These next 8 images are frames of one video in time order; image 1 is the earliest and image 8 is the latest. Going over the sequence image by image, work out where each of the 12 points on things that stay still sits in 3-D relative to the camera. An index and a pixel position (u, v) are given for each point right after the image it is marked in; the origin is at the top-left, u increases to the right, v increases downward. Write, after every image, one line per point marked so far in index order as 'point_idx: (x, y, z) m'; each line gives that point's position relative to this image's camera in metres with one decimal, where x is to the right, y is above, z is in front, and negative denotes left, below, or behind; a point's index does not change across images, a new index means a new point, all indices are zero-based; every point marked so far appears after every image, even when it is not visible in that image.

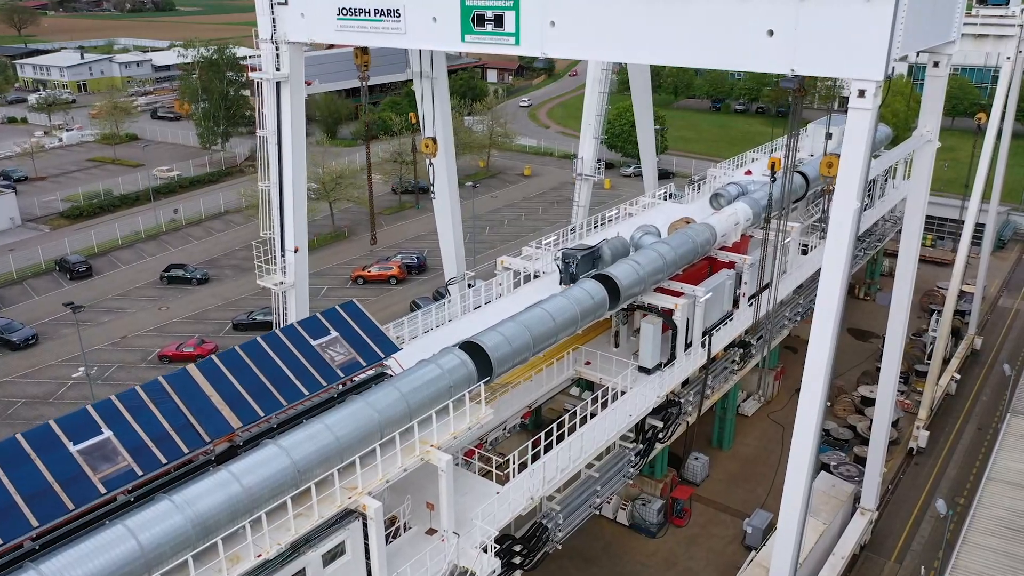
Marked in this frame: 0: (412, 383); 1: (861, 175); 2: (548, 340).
0: (-2.0, -1.9, +16.2) m
1: (+6.4, +2.1, +14.8) m
2: (+0.8, -1.3, +19.3) m
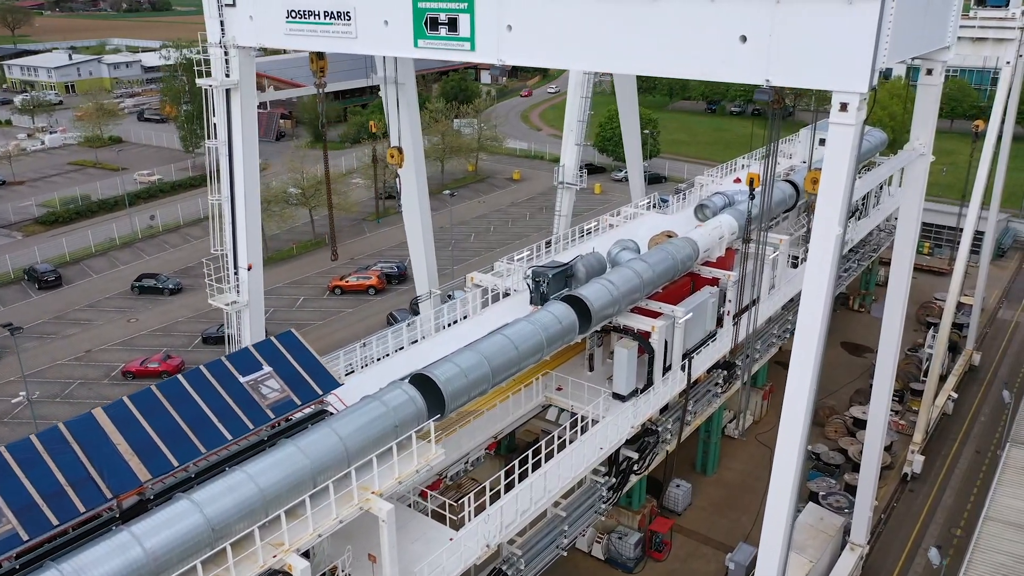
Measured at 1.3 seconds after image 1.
0: (-2.9, -2.5, +14.8) m
1: (+5.5, +1.6, +13.3) m
2: (-0.1, -1.8, +17.9) m
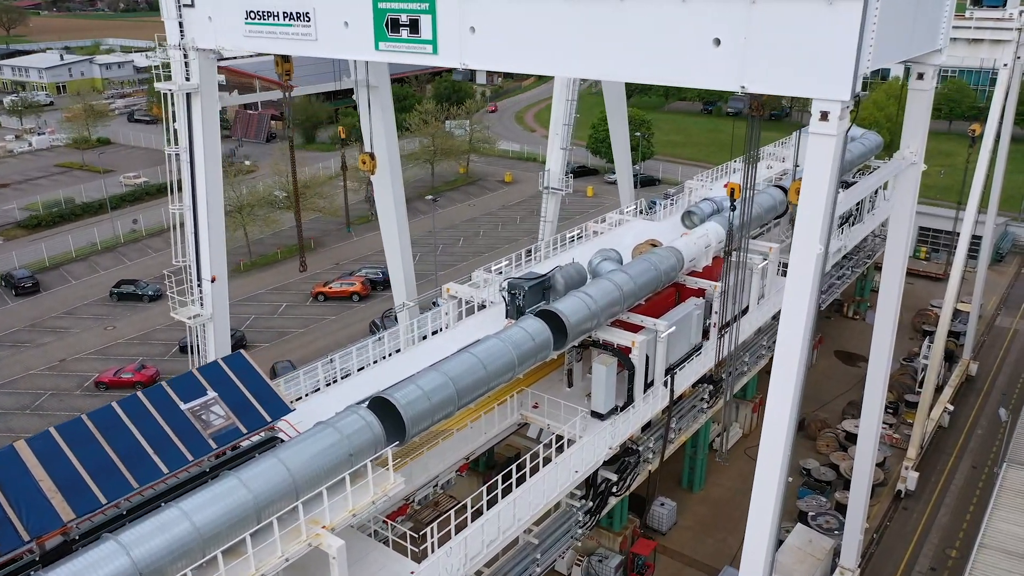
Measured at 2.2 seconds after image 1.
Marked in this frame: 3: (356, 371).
0: (-3.6, -2.8, +13.8) m
1: (+4.8, +1.2, +12.4) m
2: (-0.7, -2.2, +16.9) m
3: (-3.6, -1.9, +19.2) m
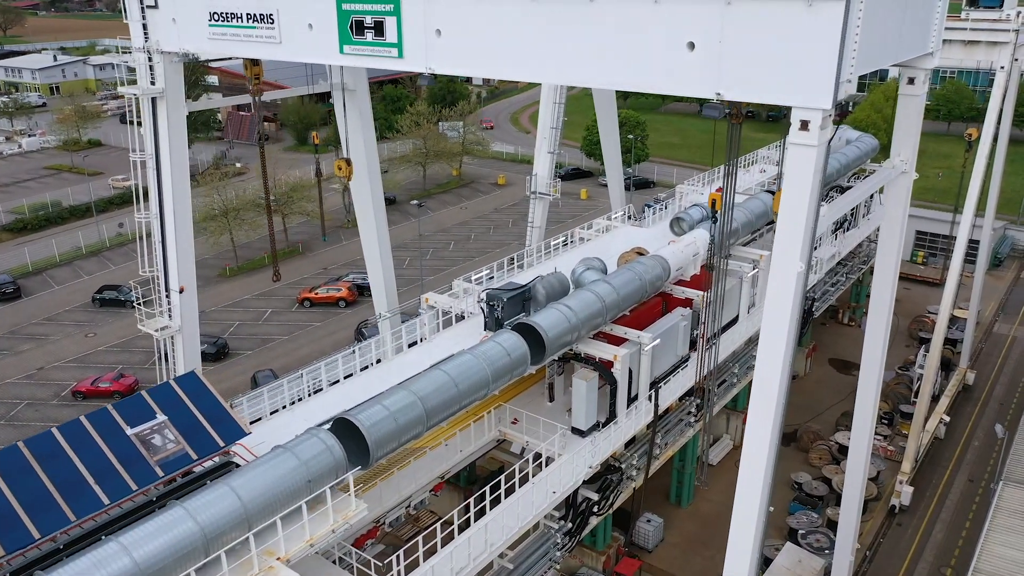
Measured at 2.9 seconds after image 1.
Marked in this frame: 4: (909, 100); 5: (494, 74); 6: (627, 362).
0: (-4.2, -3.1, +13.1) m
1: (+4.2, +1.0, +11.6) m
2: (-1.3, -2.5, +16.2) m
3: (-4.1, -2.2, +18.5) m
4: (+8.4, +4.0, +17.1) m
5: (-0.3, +3.7, +13.7) m
6: (+2.8, -1.8, +19.7) m
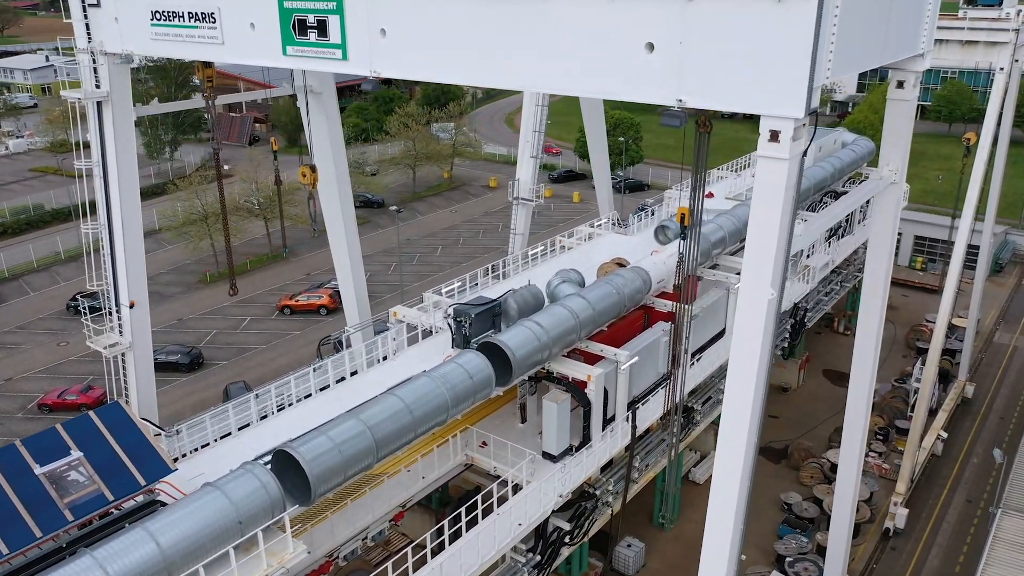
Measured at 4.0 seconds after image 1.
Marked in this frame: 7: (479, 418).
0: (-5.0, -3.5, +11.9) m
1: (+3.5, +0.6, +10.5) m
2: (-2.1, -2.8, +15.0) m
3: (-4.9, -2.5, +17.3) m
4: (+7.6, +3.6, +15.9) m
5: (-1.1, +3.3, +12.6) m
6: (+2.1, -2.2, +18.5) m
7: (-0.8, -3.2, +19.7) m
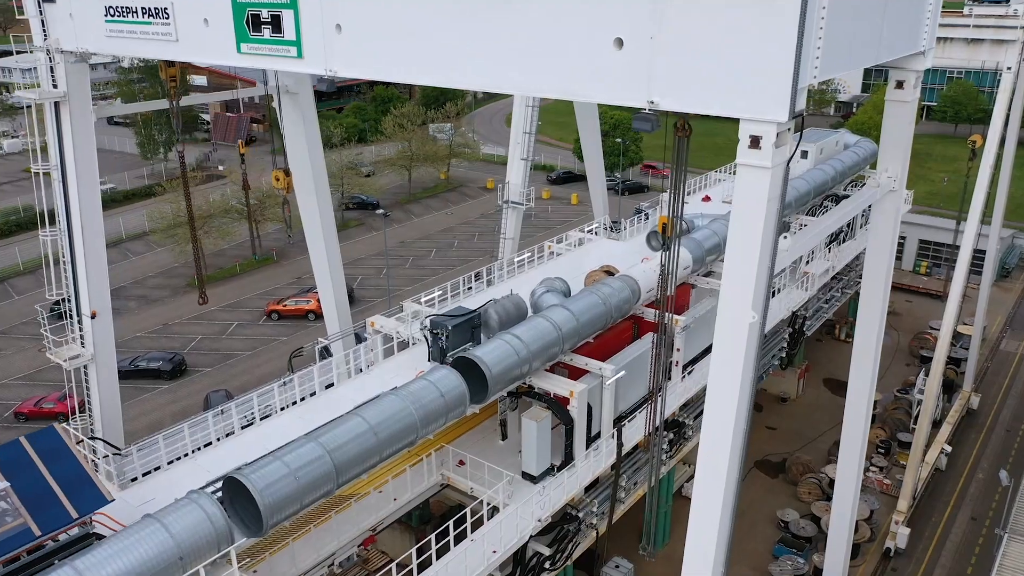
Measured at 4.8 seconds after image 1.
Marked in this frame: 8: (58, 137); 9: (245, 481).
0: (-5.5, -3.7, +11.0) m
1: (+2.9, +0.3, +9.5) m
2: (-2.6, -3.1, +14.1) m
3: (-5.4, -2.8, +16.4) m
4: (+7.2, +3.4, +14.9) m
5: (-1.6, +3.1, +11.6) m
6: (+1.6, -2.4, +17.5) m
7: (-1.3, -3.4, +18.7) m
8: (-10.1, +3.3, +17.9) m
9: (-4.2, -3.0, +12.6) m
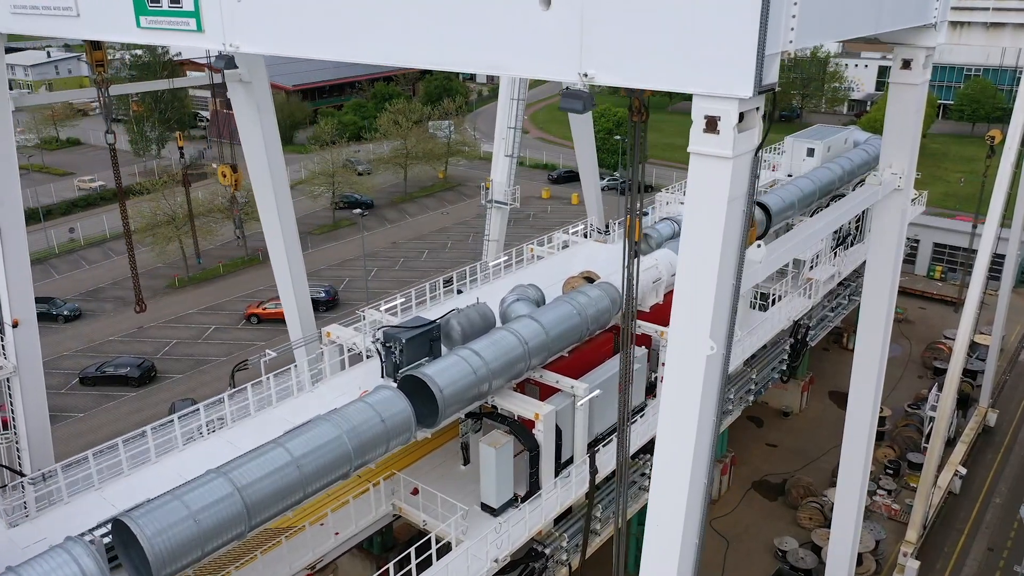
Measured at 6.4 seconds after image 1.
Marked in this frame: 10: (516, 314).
0: (-6.4, -3.9, +9.2) m
1: (+2.0, +0.1, +7.5) m
2: (-3.5, -3.2, +12.2) m
3: (-6.2, -2.9, +14.6) m
4: (+6.3, +3.1, +12.9) m
5: (-2.5, +2.9, +9.7) m
6: (+0.8, -2.6, +15.6) m
7: (-2.1, -3.6, +16.9) m
8: (-10.8, +3.2, +16.2) m
9: (-5.1, -3.2, +10.8) m
10: (+0.1, -0.6, +18.3) m
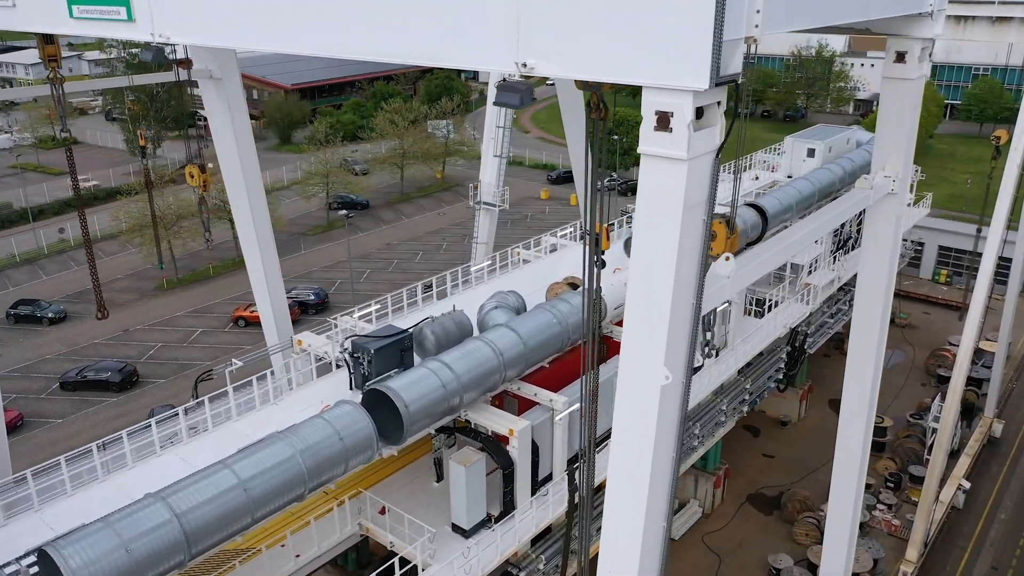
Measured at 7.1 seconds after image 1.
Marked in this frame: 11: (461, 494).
0: (-7.0, -4.0, +8.4) m
1: (+1.4, 0.0, +6.7) m
2: (-4.0, -3.4, +11.4) m
3: (-6.7, -3.1, +13.8) m
4: (+5.8, +3.0, +12.0) m
5: (-3.0, +2.7, +8.9) m
6: (+0.3, -2.8, +14.8) m
7: (-2.6, -3.7, +16.0) m
8: (-11.3, +3.1, +15.4) m
9: (-5.6, -3.3, +10.0) m
10: (-0.4, -0.7, +17.4) m
11: (-0.9, -3.7, +14.3) m
